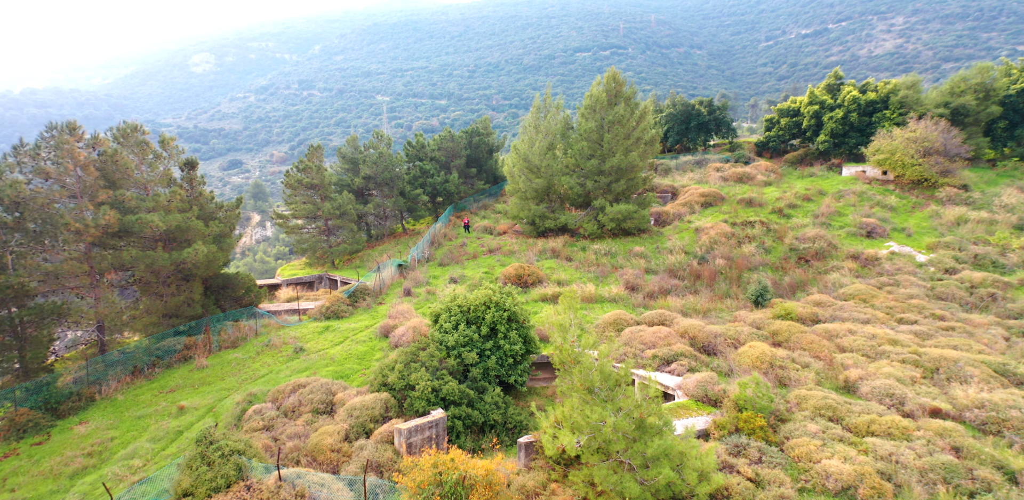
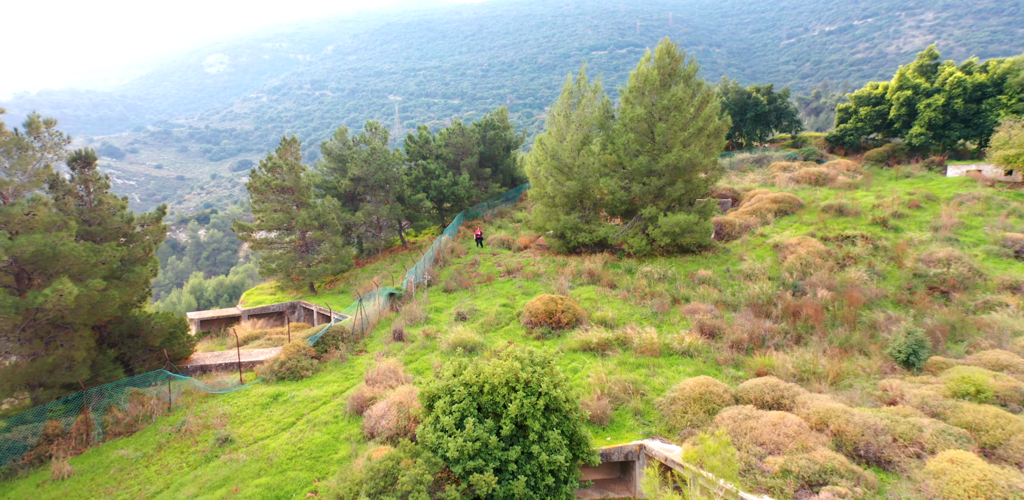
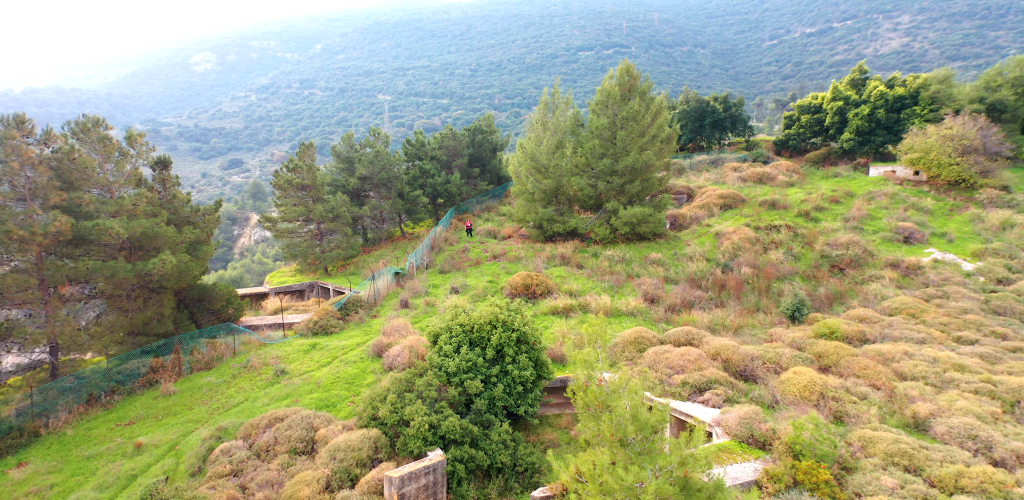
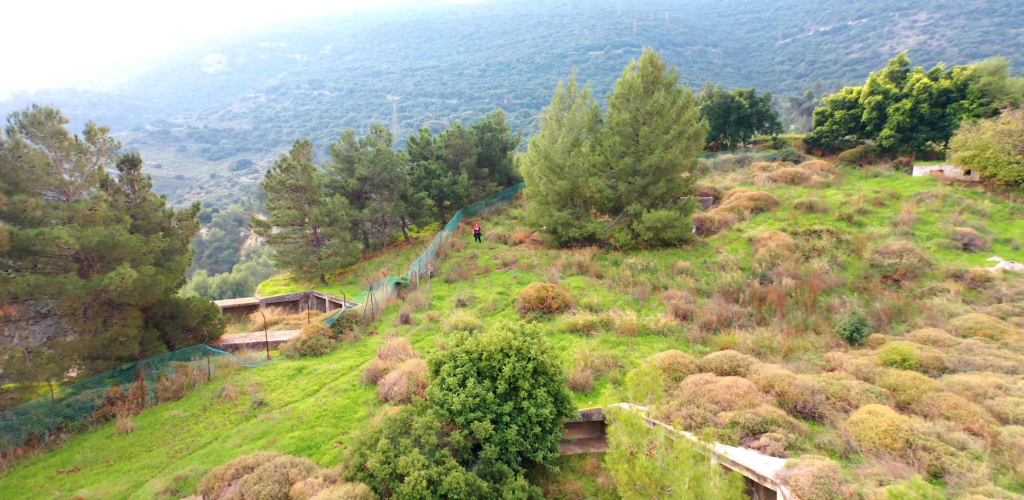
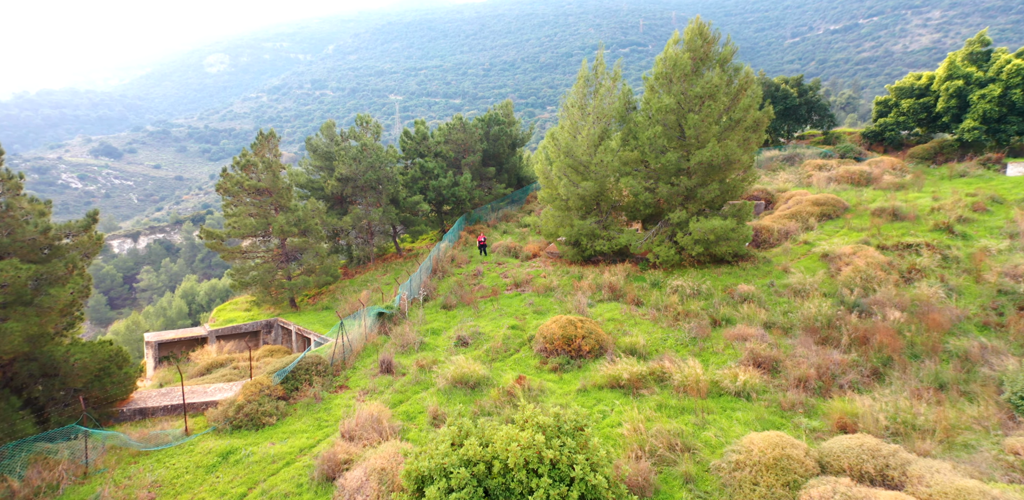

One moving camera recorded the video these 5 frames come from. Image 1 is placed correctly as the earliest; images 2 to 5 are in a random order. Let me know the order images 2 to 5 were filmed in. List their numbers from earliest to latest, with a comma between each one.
3, 4, 2, 5
